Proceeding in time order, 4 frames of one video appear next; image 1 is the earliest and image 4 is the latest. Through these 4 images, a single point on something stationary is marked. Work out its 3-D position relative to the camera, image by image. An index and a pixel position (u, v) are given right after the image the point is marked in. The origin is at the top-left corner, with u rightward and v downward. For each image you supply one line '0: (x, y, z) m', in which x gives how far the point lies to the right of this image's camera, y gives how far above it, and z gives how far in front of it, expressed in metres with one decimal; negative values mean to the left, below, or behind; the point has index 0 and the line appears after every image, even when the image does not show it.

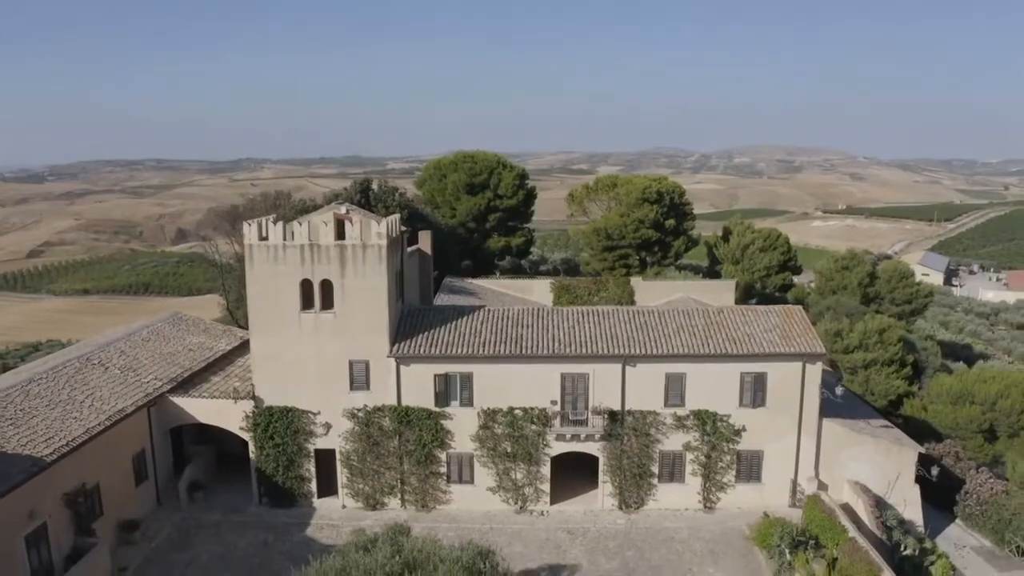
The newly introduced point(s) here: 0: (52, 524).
0: (-10.7, -5.4, +17.1) m
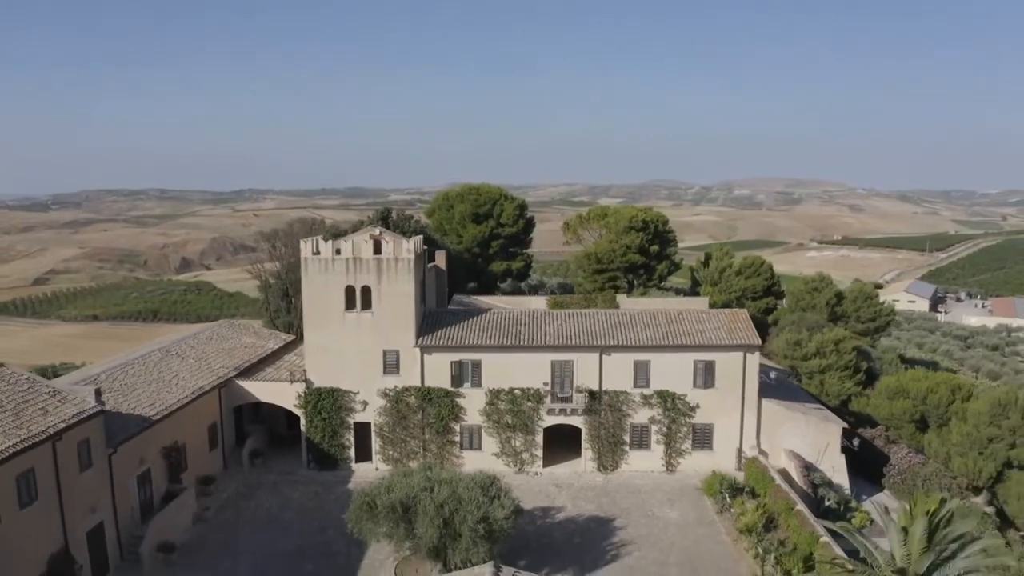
0: (-10.7, -5.4, +22.1) m
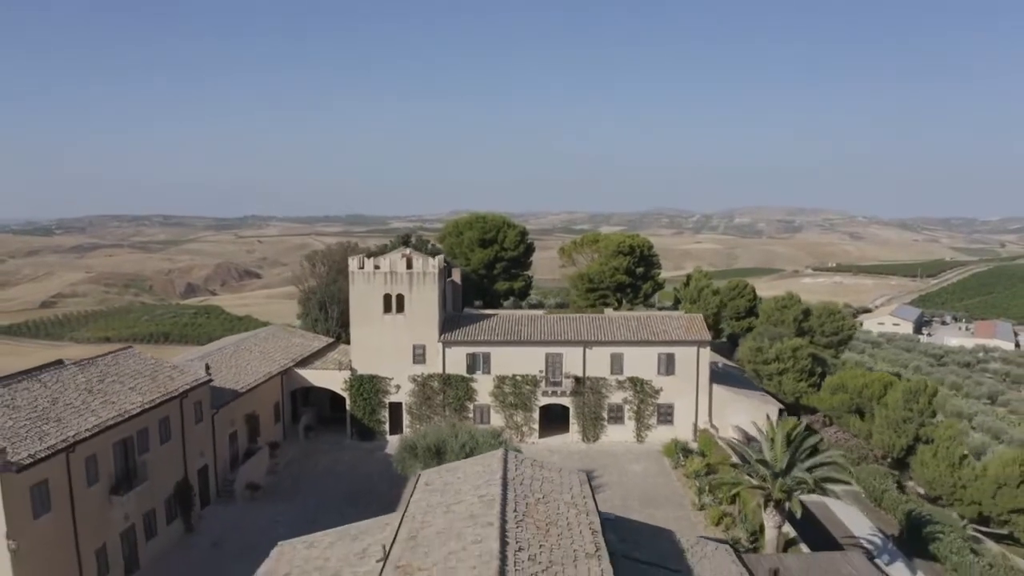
0: (-10.7, -5.6, +28.8) m
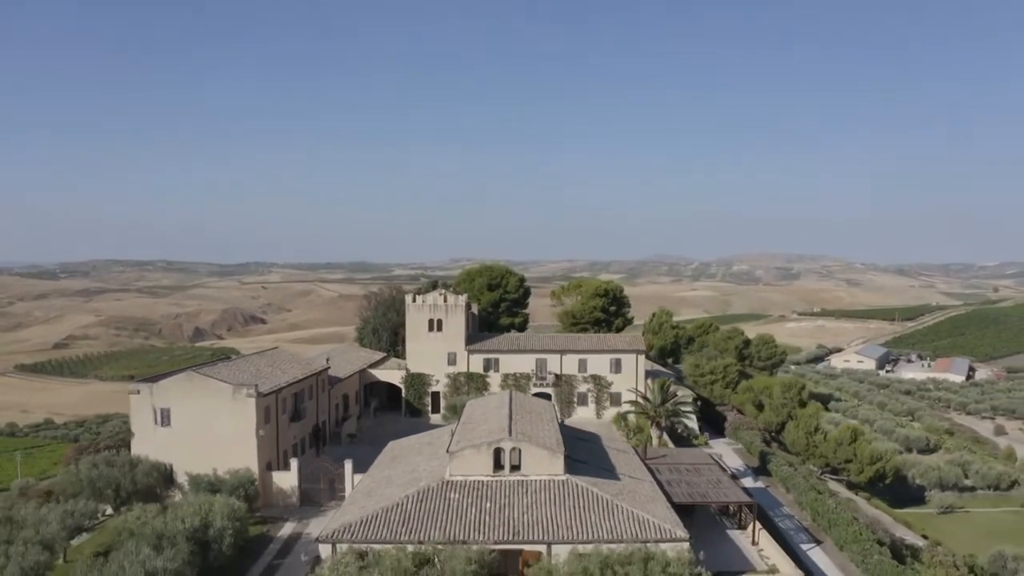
0: (-10.6, -7.1, +45.0) m
